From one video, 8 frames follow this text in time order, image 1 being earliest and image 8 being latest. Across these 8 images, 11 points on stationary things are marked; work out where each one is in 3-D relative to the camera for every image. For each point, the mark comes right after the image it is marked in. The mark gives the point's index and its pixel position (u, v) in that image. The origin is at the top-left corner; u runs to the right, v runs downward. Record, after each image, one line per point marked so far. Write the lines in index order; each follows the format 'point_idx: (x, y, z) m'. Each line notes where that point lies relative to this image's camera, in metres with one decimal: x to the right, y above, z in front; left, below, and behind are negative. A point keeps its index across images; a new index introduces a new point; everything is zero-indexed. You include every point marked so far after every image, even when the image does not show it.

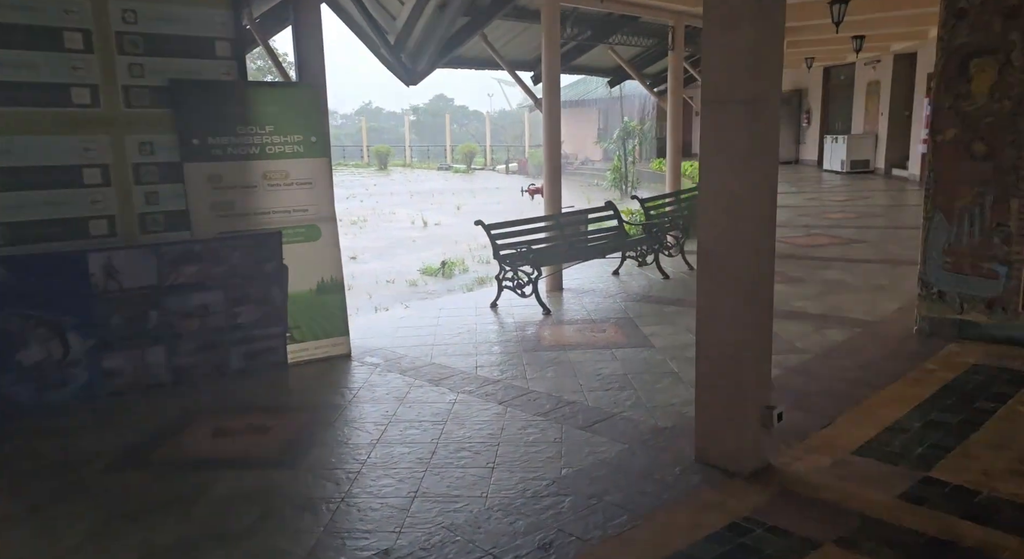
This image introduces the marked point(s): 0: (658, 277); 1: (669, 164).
0: (+1.6, 0.0, +7.5) m
1: (+2.1, +1.5, +9.2) m
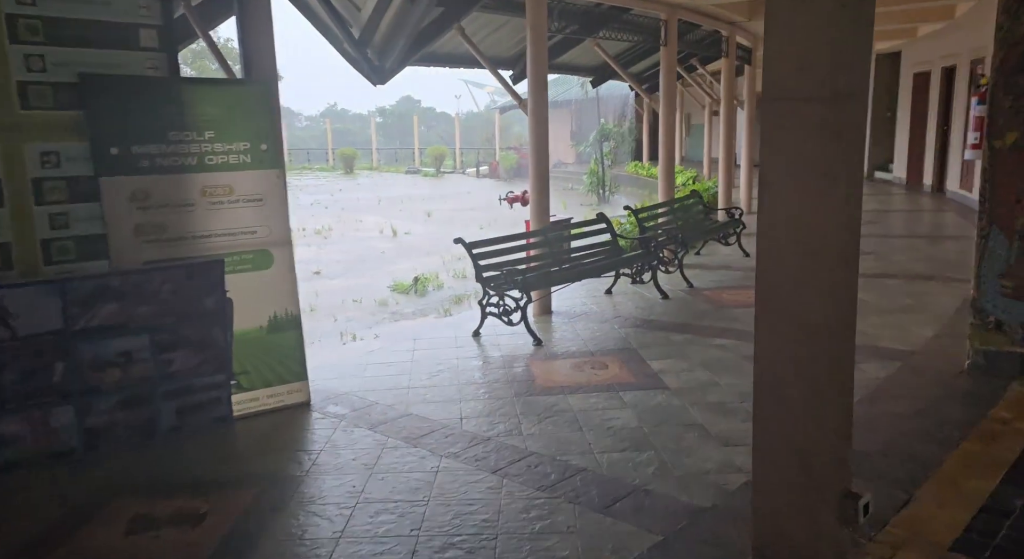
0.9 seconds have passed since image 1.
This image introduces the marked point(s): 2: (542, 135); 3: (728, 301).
0: (+1.4, -0.2, +6.8) m
1: (+1.8, +1.3, +8.5) m
2: (+0.3, +1.2, +6.4) m
3: (+2.0, -0.2, +6.5) m
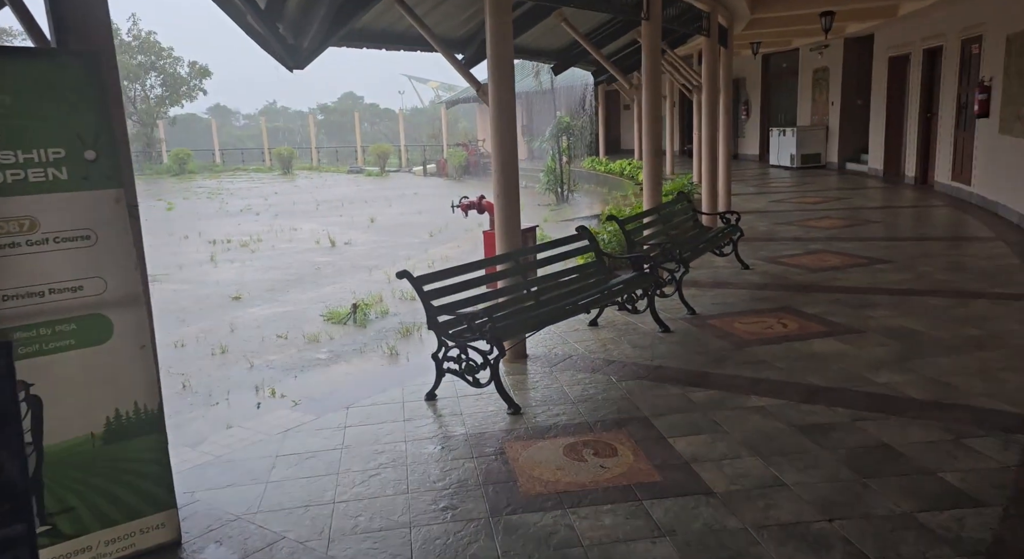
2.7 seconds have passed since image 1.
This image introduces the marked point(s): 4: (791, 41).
0: (+1.1, -0.4, +5.4) m
1: (+1.4, +1.1, +7.1) m
2: (0.0, +0.9, +4.9) m
3: (+1.7, -0.4, +5.2) m
4: (+6.5, +5.6, +16.6) m
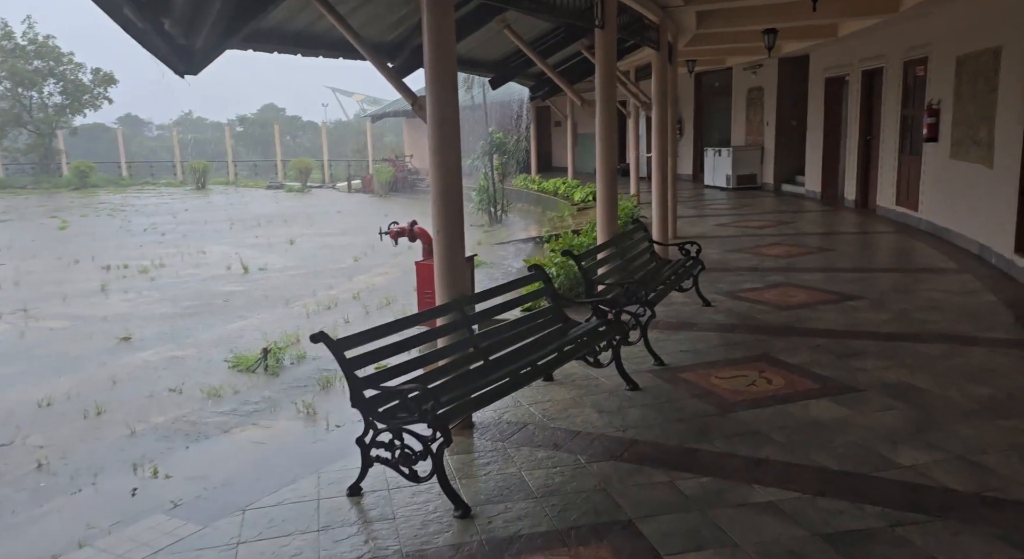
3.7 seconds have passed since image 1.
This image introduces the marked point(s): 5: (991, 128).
0: (+0.7, -0.7, +4.6) m
1: (+0.8, +0.8, +6.4) m
2: (-0.3, +0.6, +4.0) m
3: (+1.4, -0.7, +4.5) m
4: (+4.9, +5.1, +16.4) m
5: (+5.2, +1.6, +7.7) m
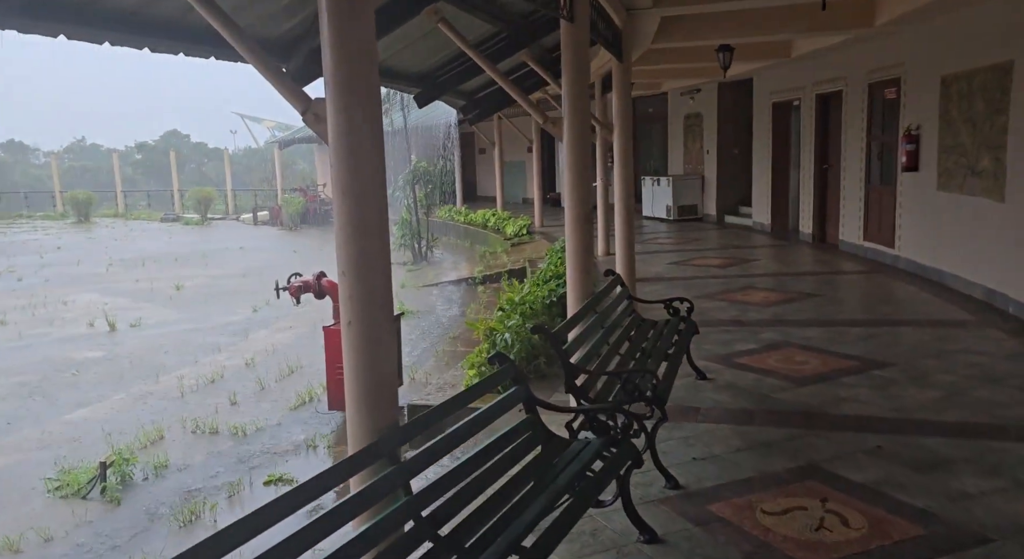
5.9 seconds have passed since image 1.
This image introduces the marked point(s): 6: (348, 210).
0: (+0.5, -1.1, +3.1) m
1: (+0.4, +0.3, +4.9) m
2: (-0.5, +0.2, +2.4) m
3: (+1.2, -1.1, +3.0) m
4: (+3.3, +4.3, +15.5) m
5: (+4.6, +1.2, +6.7) m
6: (-0.5, +0.3, +2.4) m
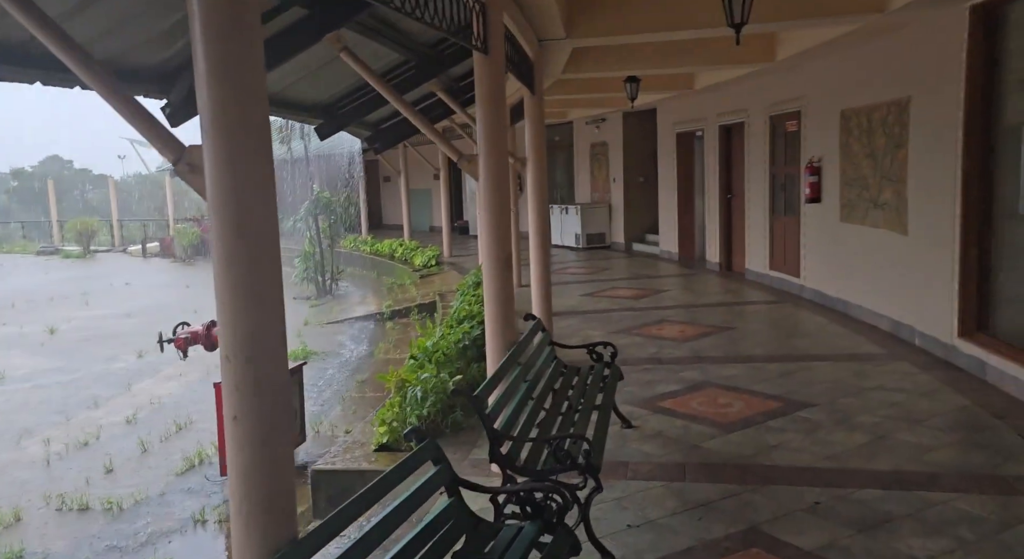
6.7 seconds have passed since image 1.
0: (+0.2, -1.4, +2.7) m
1: (-0.2, 0.0, +4.5) m
2: (-0.7, 0.0, +2.0) m
3: (+0.9, -1.4, +2.7) m
4: (+1.2, +3.7, +15.6) m
5: (+3.7, +0.9, +6.9) m
6: (-0.8, 0.0, +1.9) m
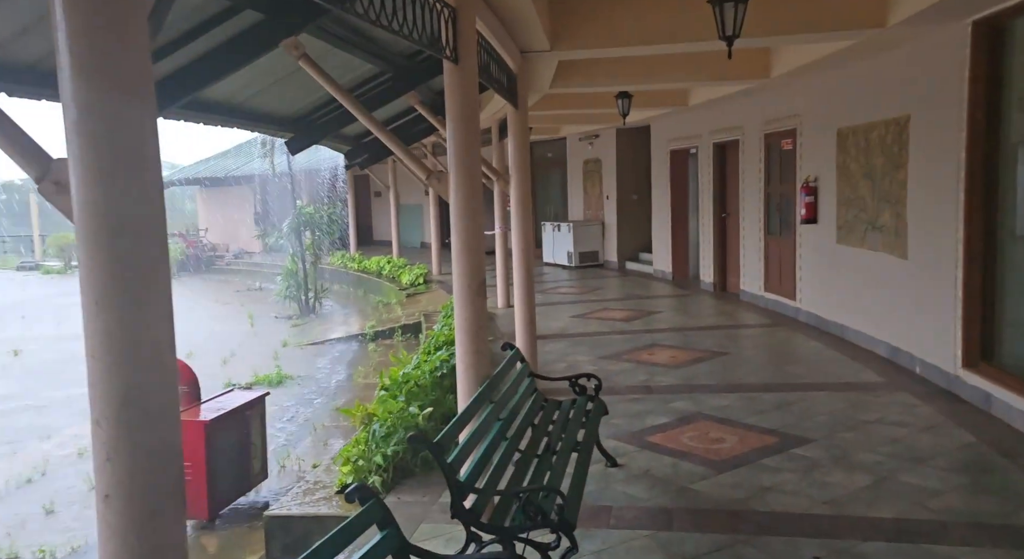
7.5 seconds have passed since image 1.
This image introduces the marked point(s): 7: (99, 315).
0: (+0.1, -1.5, +2.4) m
1: (-0.3, -0.2, +4.2) m
2: (-0.9, -0.1, +1.6) m
3: (+0.7, -1.5, +2.3) m
4: (+1.0, +3.2, +15.3) m
5: (+3.6, +0.6, +6.6) m
6: (-0.9, -0.1, +1.6) m
7: (-0.9, -0.1, +1.6) m
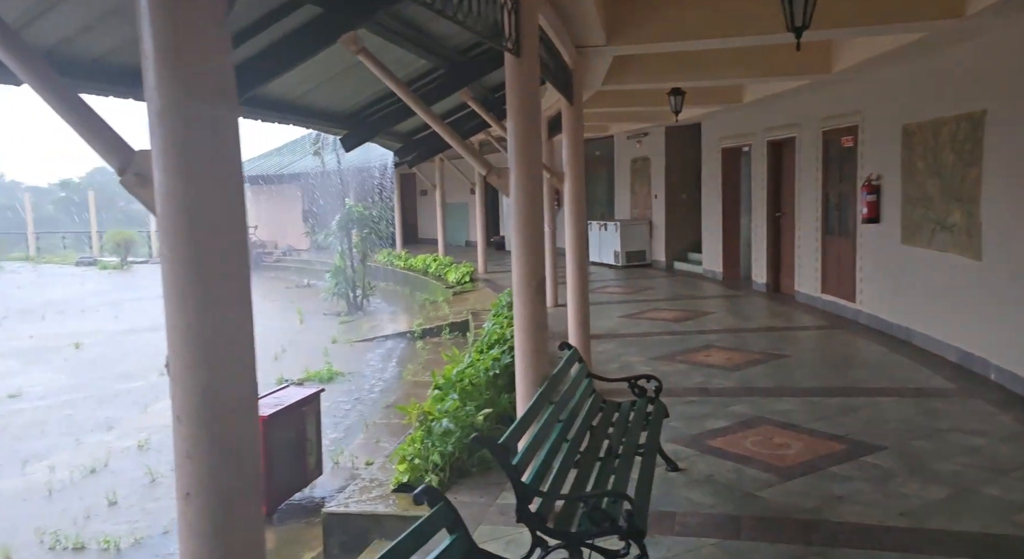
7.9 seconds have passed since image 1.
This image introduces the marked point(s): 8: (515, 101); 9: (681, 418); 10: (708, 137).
0: (+0.3, -1.5, +2.3) m
1: (0.0, -0.2, +4.1) m
2: (-0.6, -0.1, +1.6) m
3: (+1.0, -1.5, +2.2) m
4: (+2.0, +3.3, +15.1) m
5: (+4.1, +0.6, +6.3) m
6: (-0.7, -0.1, +1.6) m
7: (-0.7, -0.1, +1.5) m
8: (0.0, +1.0, +4.0) m
9: (+1.3, -1.1, +5.5) m
10: (+3.6, +2.6, +12.9) m
